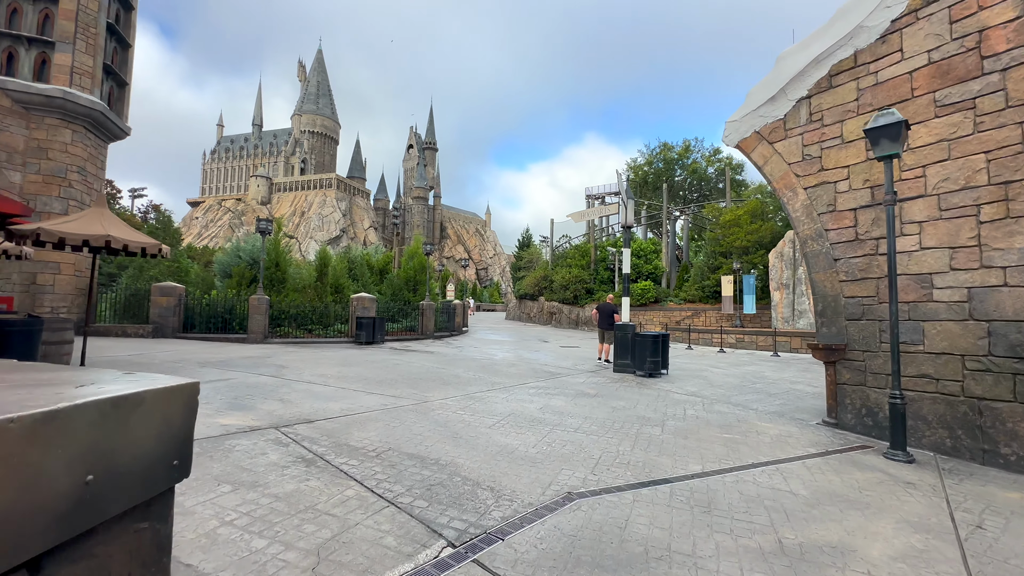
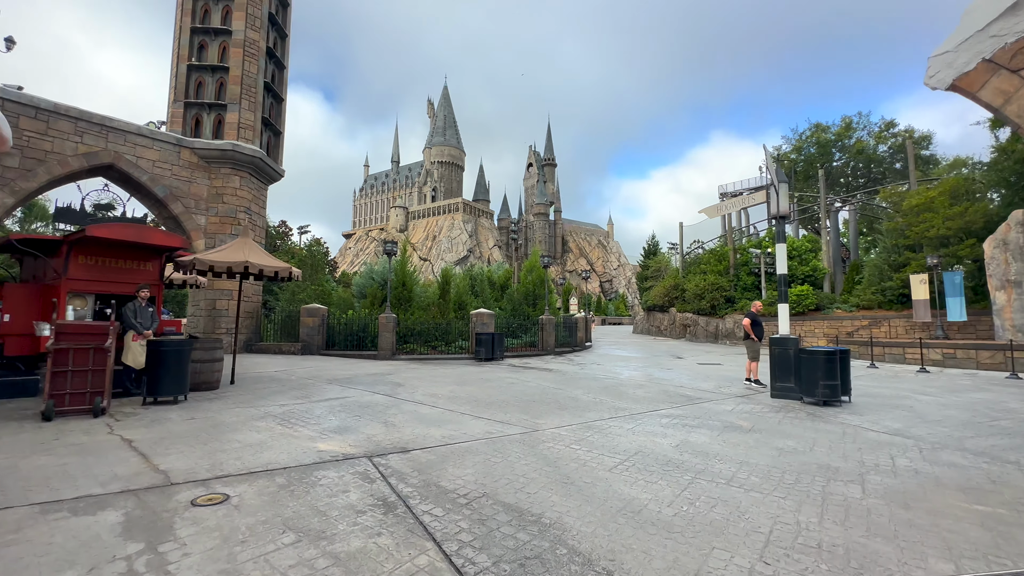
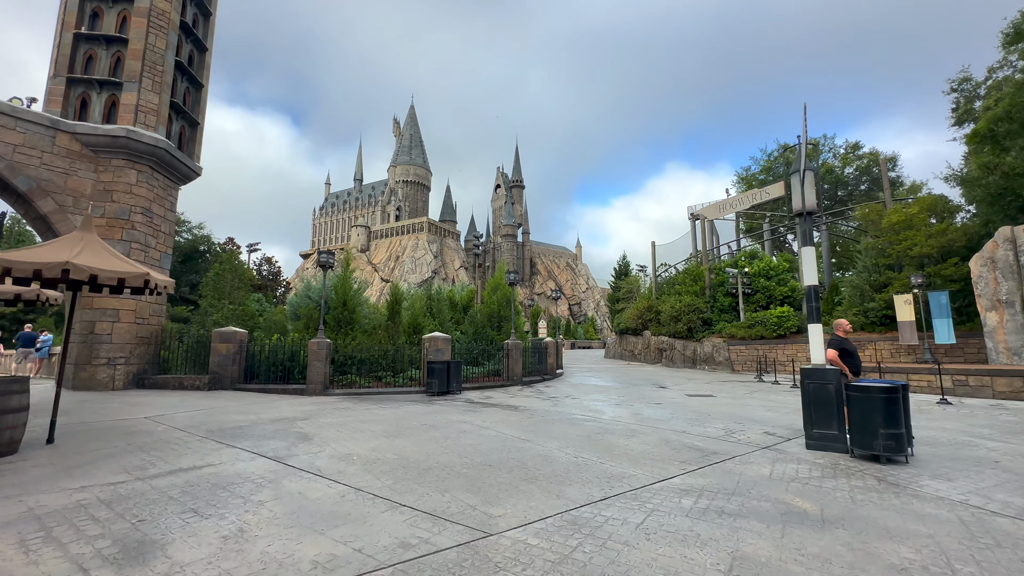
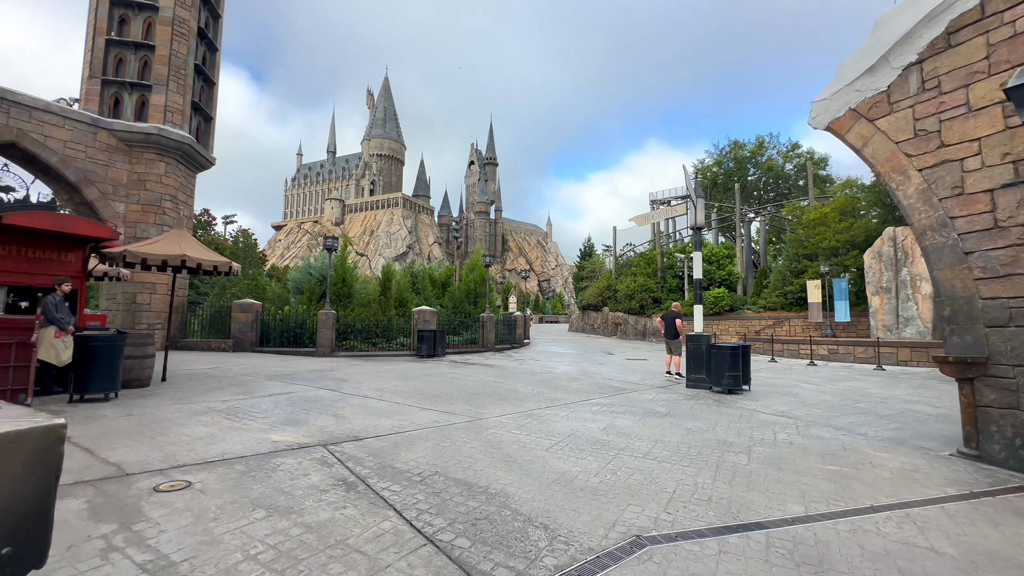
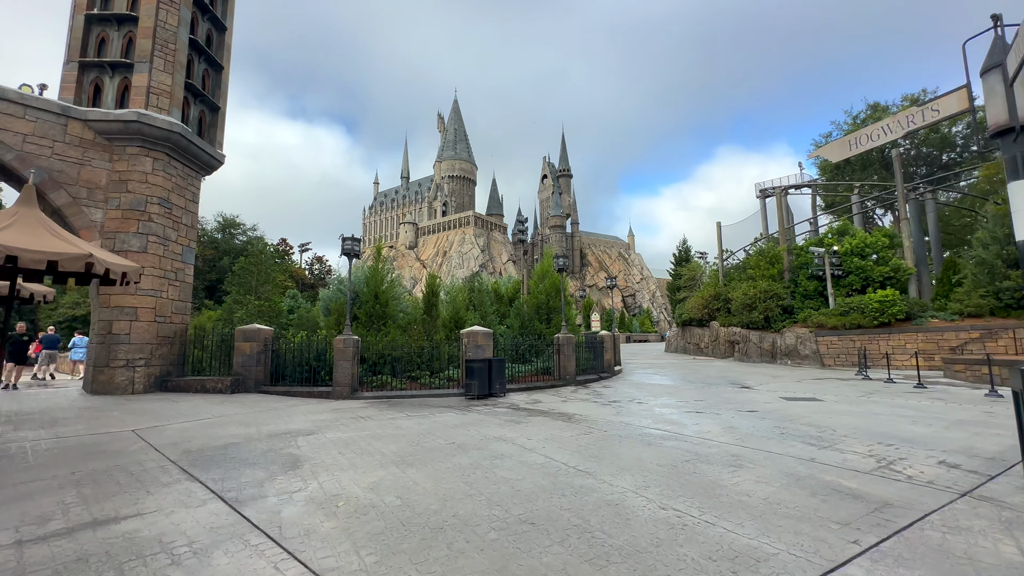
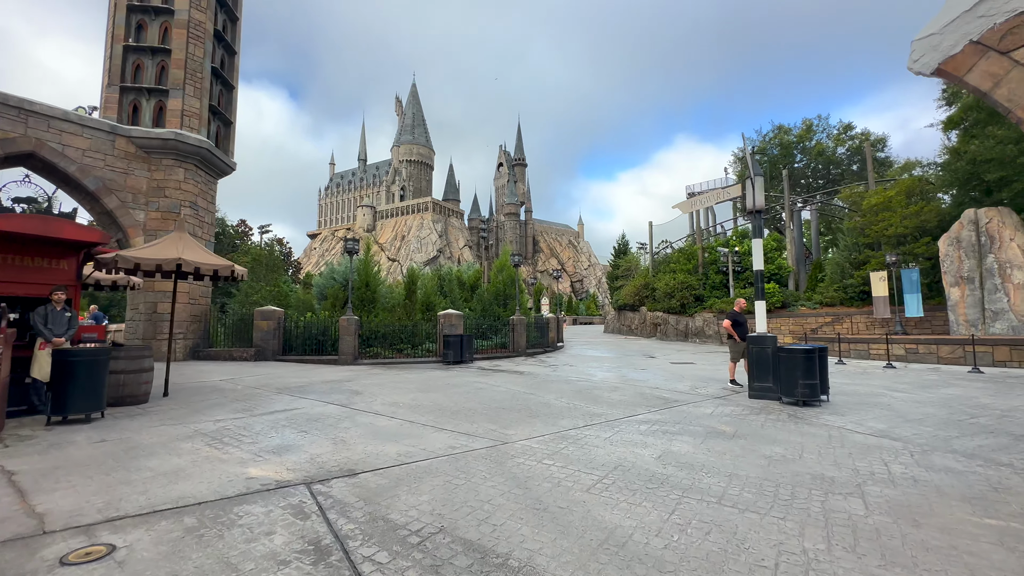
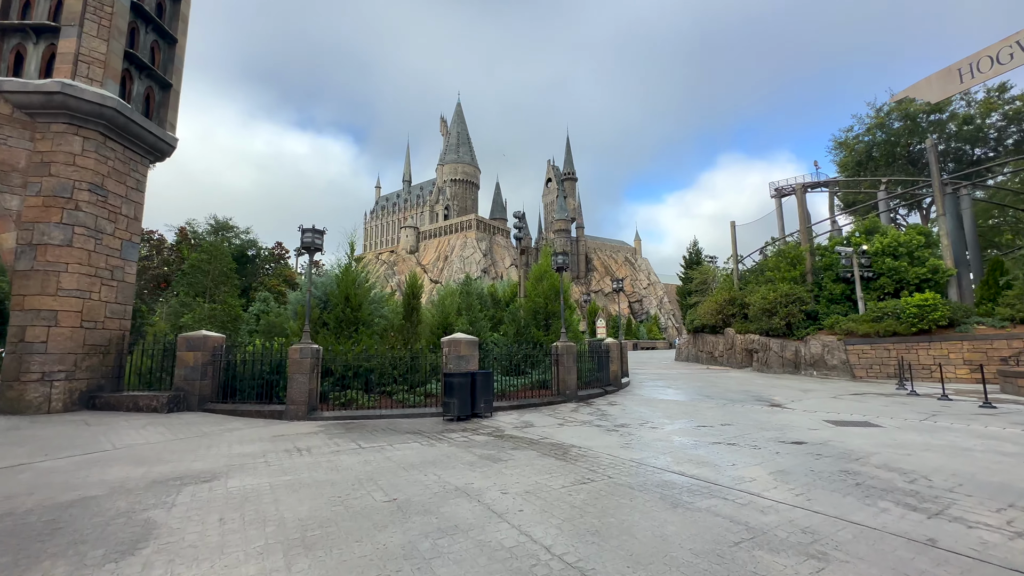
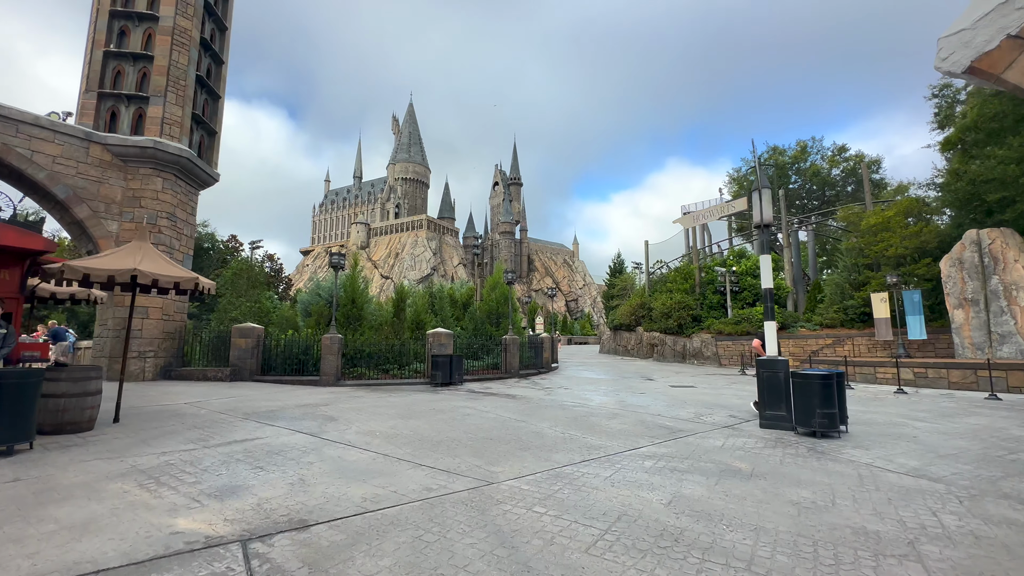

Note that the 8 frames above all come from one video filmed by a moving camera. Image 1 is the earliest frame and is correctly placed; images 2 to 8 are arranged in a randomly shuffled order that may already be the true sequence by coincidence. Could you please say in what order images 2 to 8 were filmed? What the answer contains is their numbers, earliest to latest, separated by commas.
4, 2, 6, 8, 3, 5, 7
